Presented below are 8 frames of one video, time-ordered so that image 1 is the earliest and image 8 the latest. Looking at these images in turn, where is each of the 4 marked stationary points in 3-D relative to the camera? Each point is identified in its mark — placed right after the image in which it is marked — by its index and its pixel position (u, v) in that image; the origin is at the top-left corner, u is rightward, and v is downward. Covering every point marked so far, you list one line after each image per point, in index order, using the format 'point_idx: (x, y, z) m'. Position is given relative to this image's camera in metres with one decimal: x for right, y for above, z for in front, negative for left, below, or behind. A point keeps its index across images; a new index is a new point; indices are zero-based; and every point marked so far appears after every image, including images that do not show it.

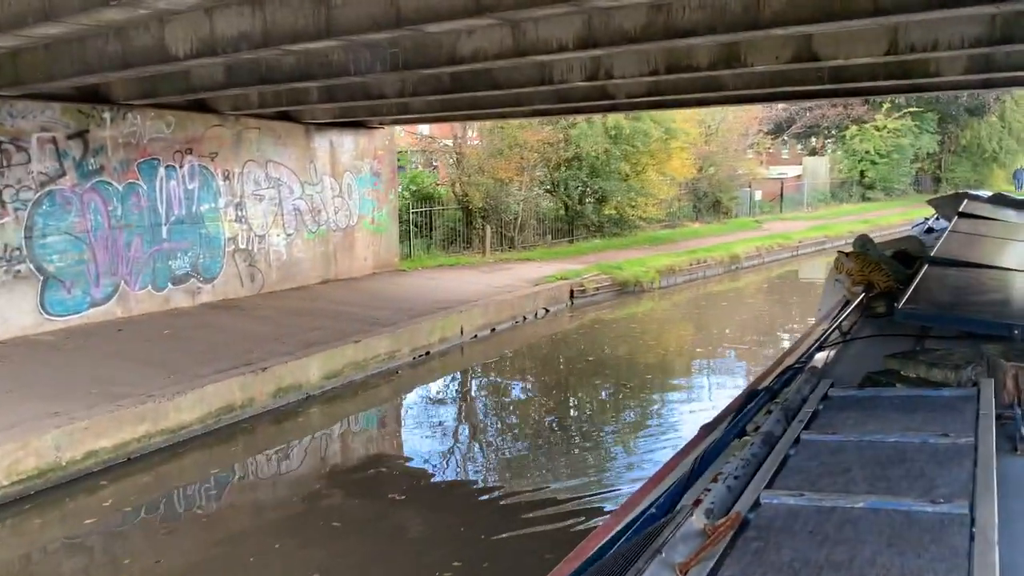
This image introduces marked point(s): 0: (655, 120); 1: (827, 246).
0: (+2.6, +3.1, +16.0) m
1: (+6.9, +0.9, +19.1) m
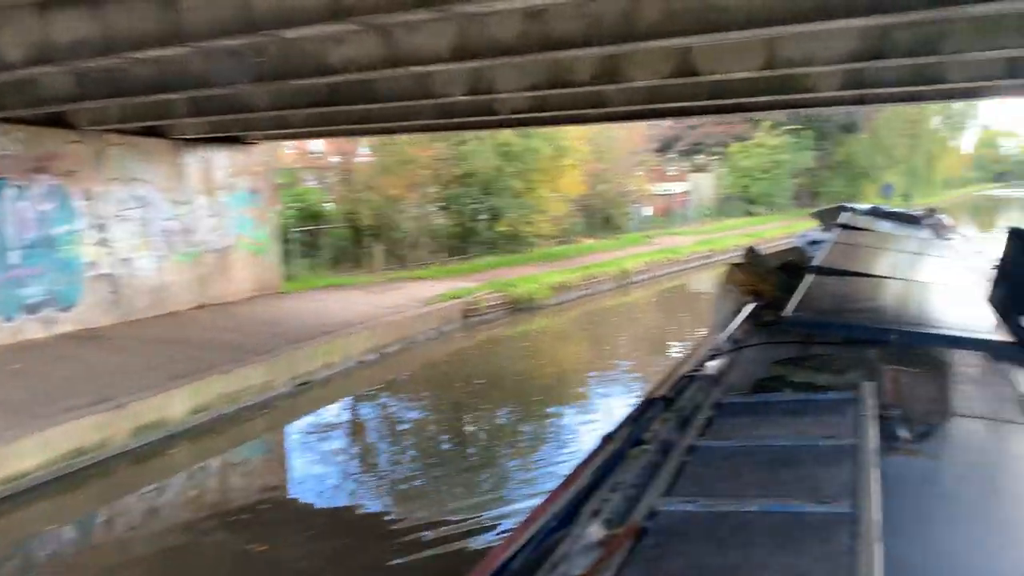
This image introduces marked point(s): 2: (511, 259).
0: (+0.6, +2.8, +15.9) m
1: (+4.5, +0.6, +19.5) m
2: (0.0, +0.5, +16.1) m
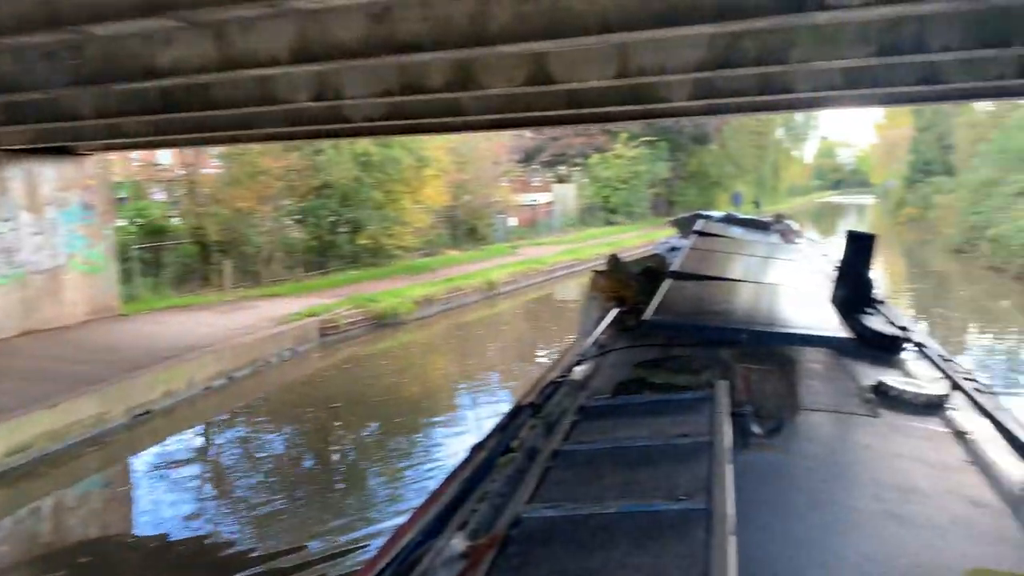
0: (-1.9, +2.5, +15.6) m
1: (+1.5, +0.4, +19.7) m
2: (-2.5, +0.3, +15.7) m
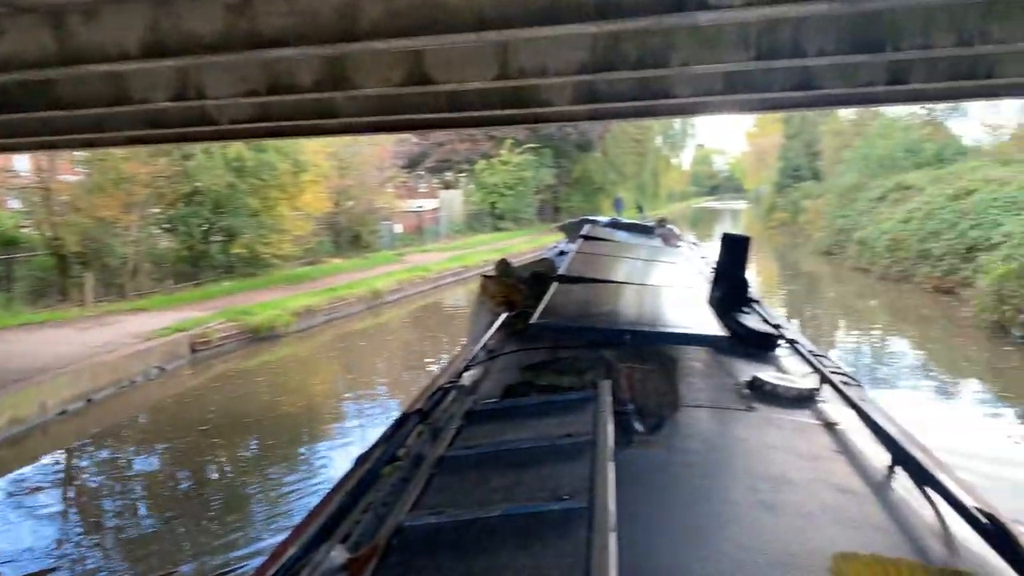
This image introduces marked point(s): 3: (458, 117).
0: (-4.0, +2.3, +15.0) m
1: (-1.0, +0.3, +19.5) m
2: (-4.5, +0.1, +15.0) m
3: (-0.4, +1.4, +6.9) m
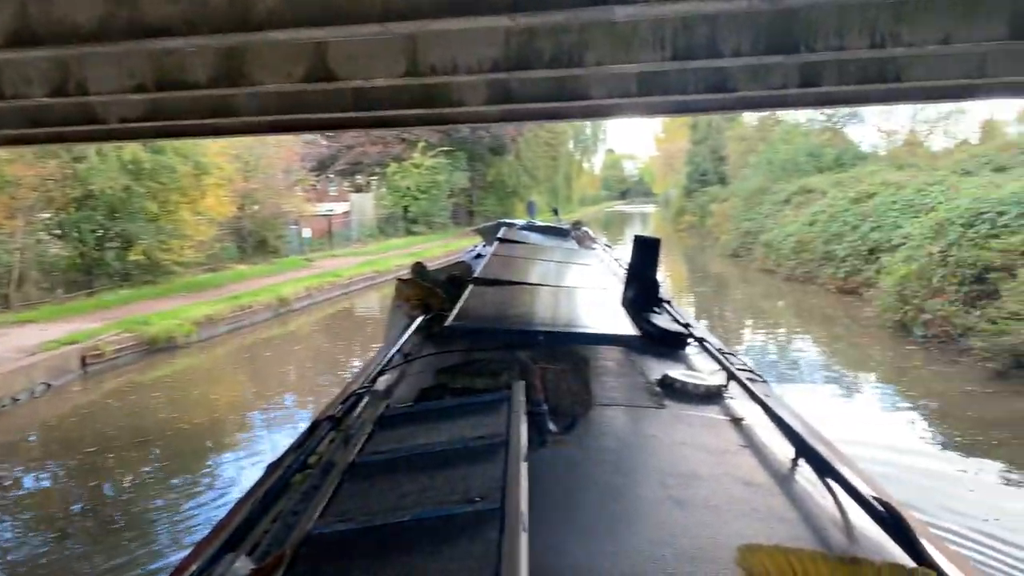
0: (-5.4, +2.2, +14.4) m
1: (-2.9, +0.2, +19.1) m
2: (-5.9, -0.1, +14.3) m
3: (-1.1, +1.3, +6.7) m
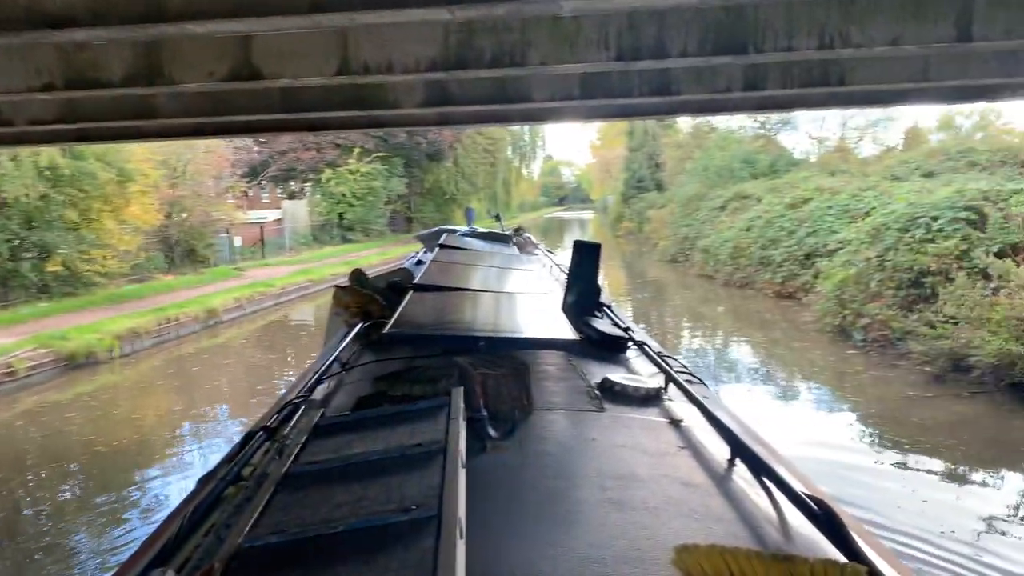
0: (-6.4, +2.0, +13.8) m
1: (-4.3, 0.0, +18.7) m
2: (-6.9, -0.3, +13.6) m
3: (-1.6, +1.2, +6.4) m
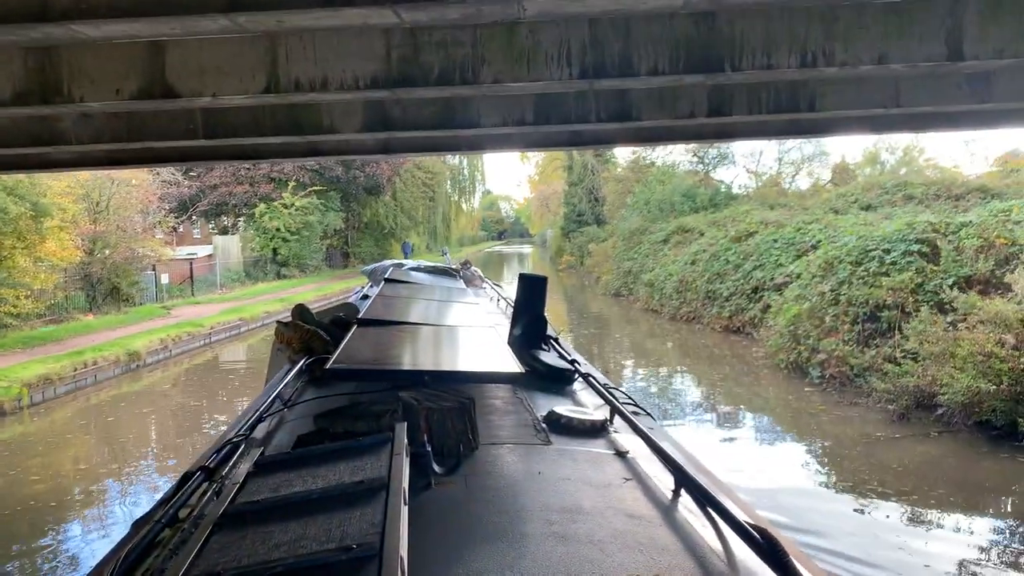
0: (-7.3, +1.4, +12.9) m
1: (-5.4, -0.8, +17.8) m
2: (-7.7, -0.9, +12.6) m
3: (-1.9, +0.9, +5.8) m
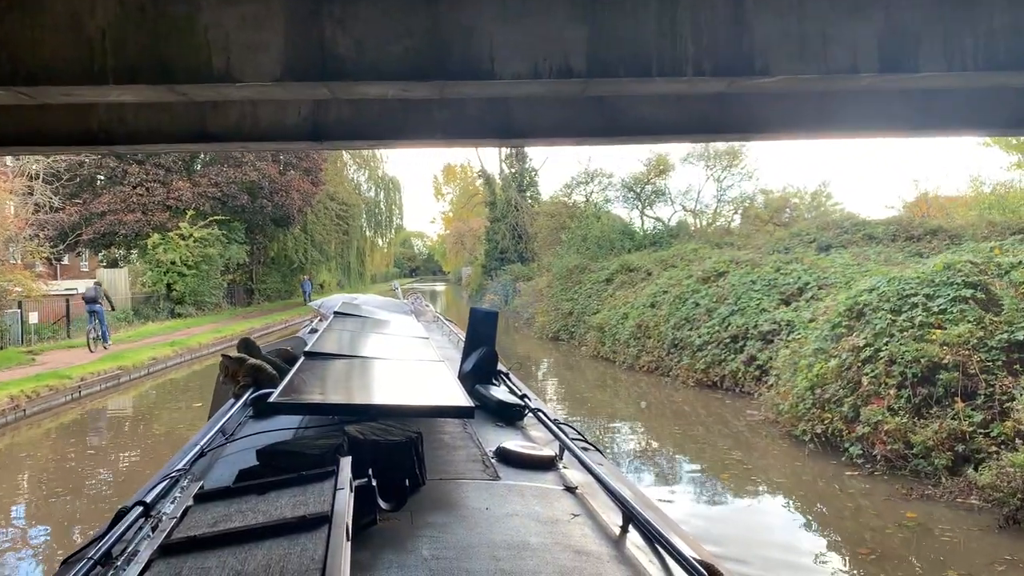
0: (-8.0, +0.9, +10.0) m
1: (-6.7, -1.6, +15.1) m
2: (-8.4, -1.4, +9.6) m
3: (-1.9, +0.7, +3.5) m
